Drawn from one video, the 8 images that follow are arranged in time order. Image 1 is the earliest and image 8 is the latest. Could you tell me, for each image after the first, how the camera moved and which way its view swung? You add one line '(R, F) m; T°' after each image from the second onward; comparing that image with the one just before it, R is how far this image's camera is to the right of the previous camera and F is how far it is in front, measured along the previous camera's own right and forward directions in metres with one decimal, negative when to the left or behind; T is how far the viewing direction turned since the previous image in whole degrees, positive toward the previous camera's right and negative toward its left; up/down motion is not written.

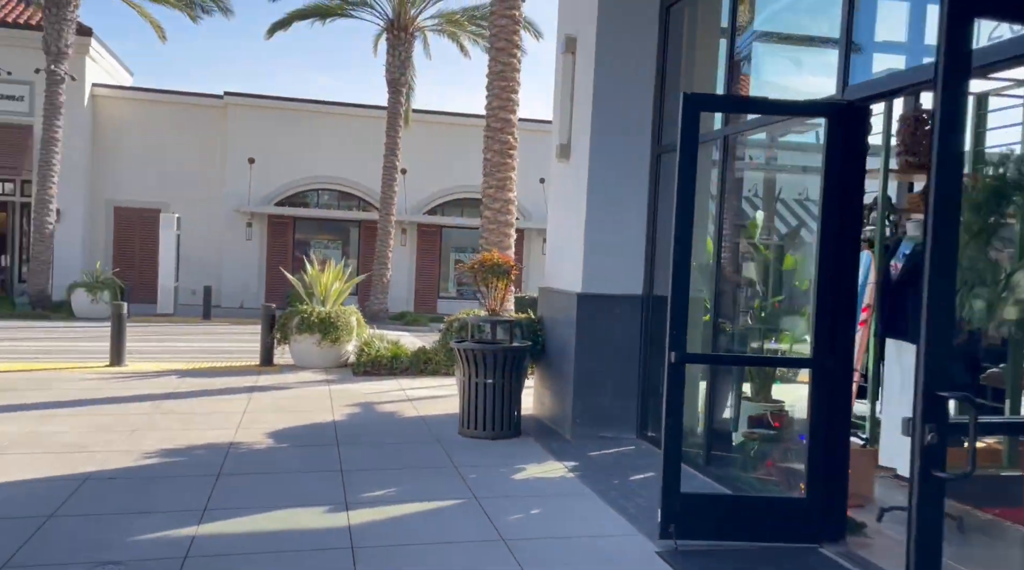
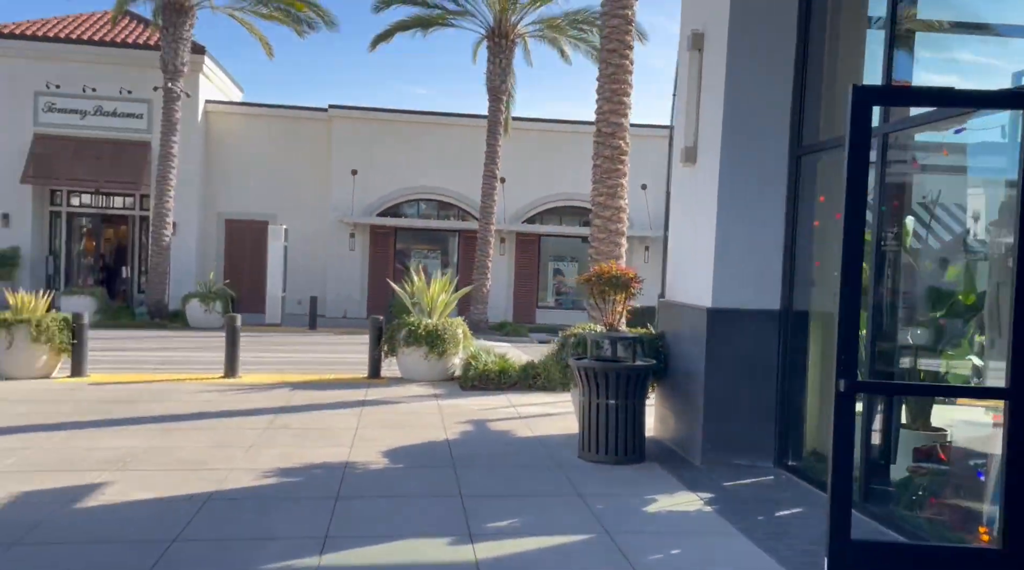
(-0.1, +0.2) m; -6°
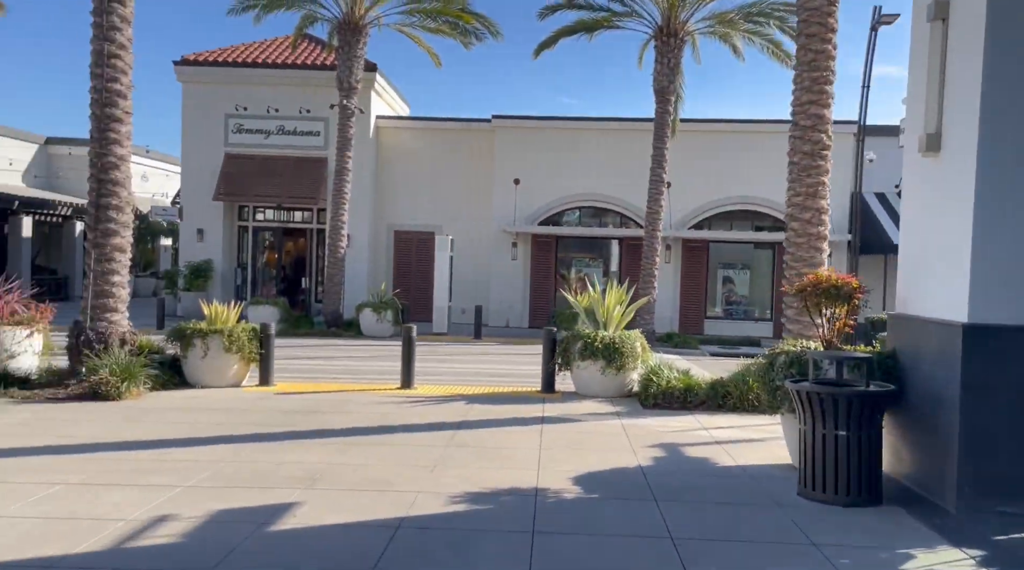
(-0.2, +0.4) m; -9°
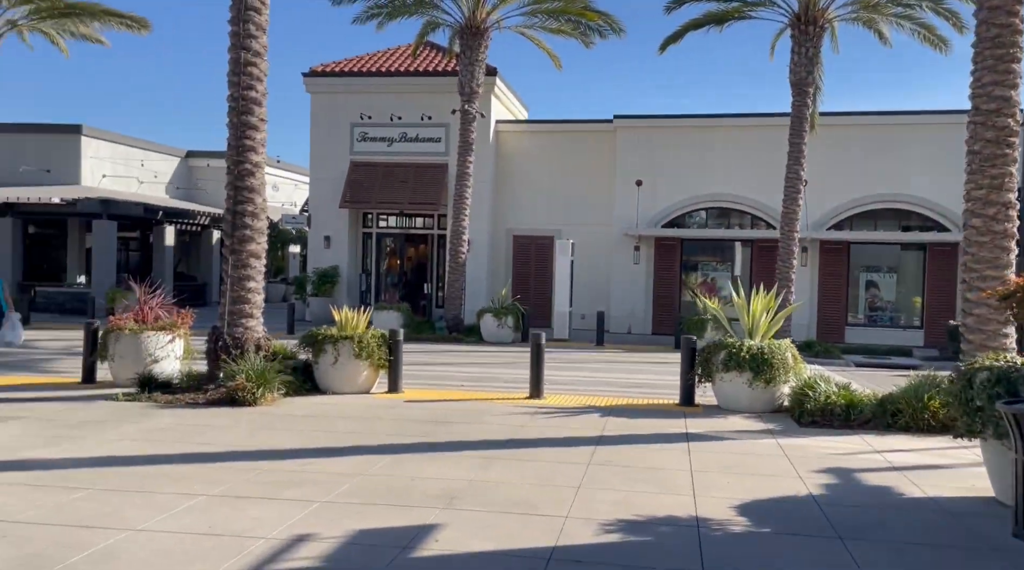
(-0.2, +0.4) m; -7°
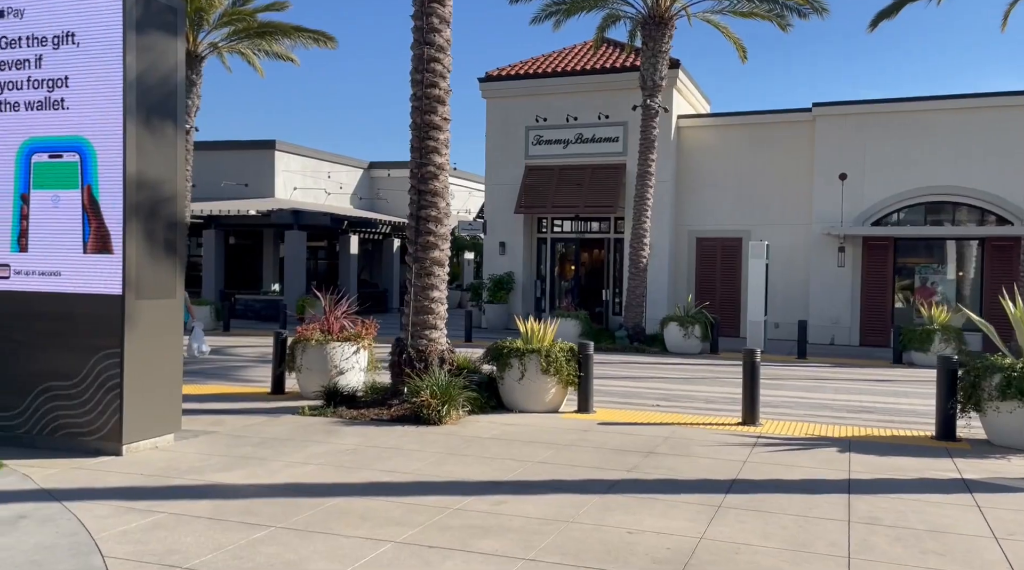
(-0.4, +1.1) m; -10°
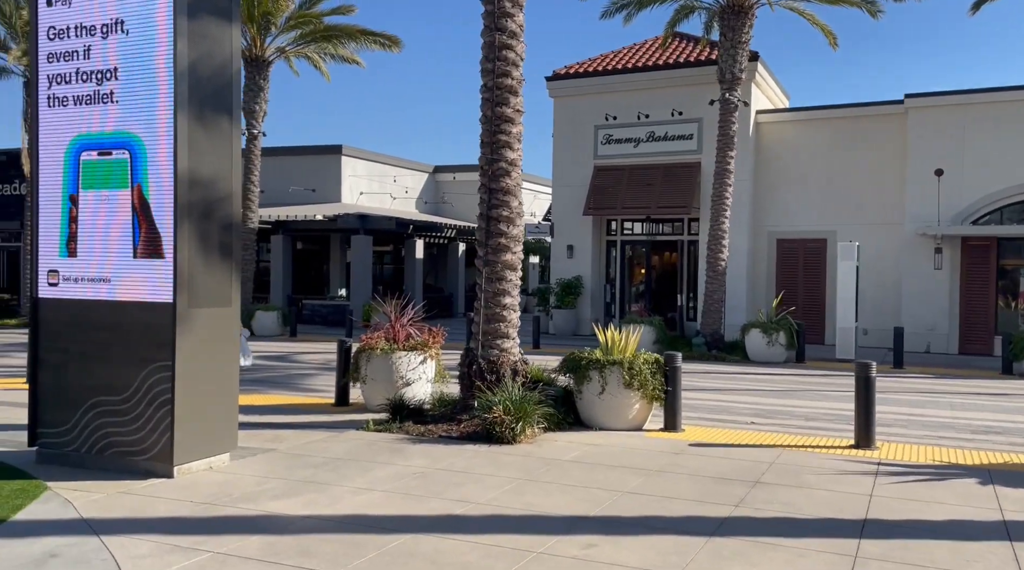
(-0.2, +1.0) m; -4°
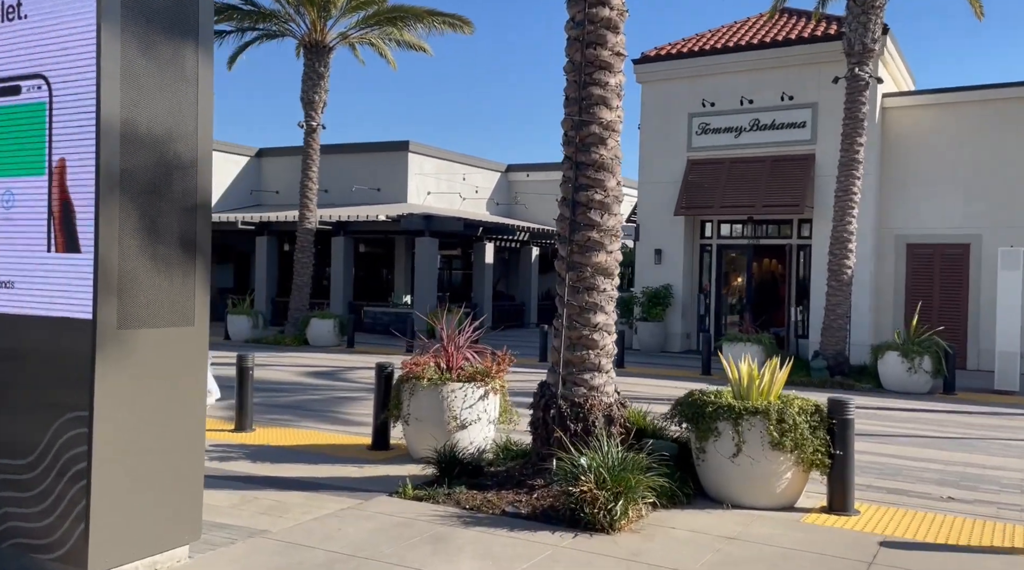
(-0.2, +3.3) m; -4°
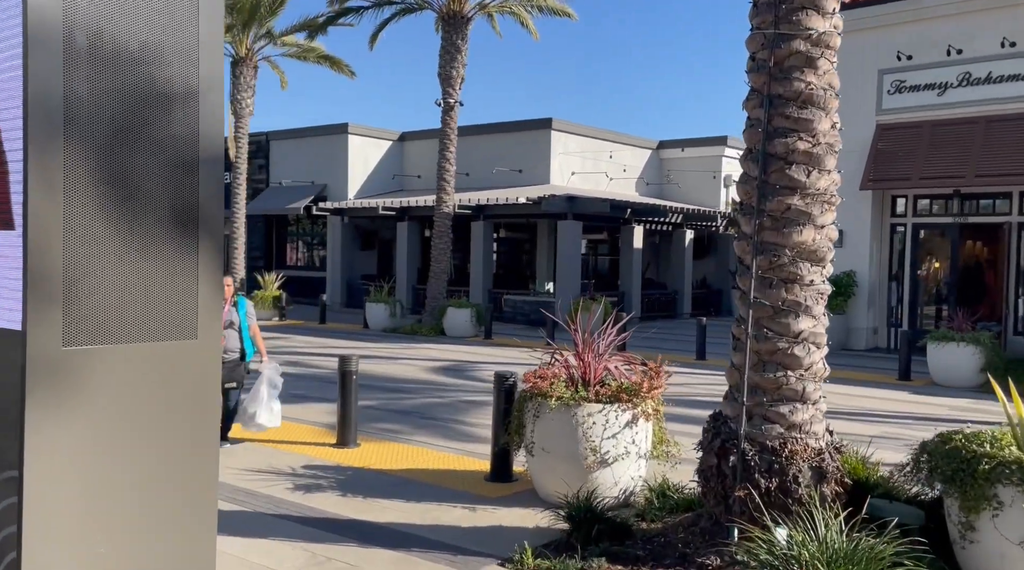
(-0.1, +2.5) m; -9°
